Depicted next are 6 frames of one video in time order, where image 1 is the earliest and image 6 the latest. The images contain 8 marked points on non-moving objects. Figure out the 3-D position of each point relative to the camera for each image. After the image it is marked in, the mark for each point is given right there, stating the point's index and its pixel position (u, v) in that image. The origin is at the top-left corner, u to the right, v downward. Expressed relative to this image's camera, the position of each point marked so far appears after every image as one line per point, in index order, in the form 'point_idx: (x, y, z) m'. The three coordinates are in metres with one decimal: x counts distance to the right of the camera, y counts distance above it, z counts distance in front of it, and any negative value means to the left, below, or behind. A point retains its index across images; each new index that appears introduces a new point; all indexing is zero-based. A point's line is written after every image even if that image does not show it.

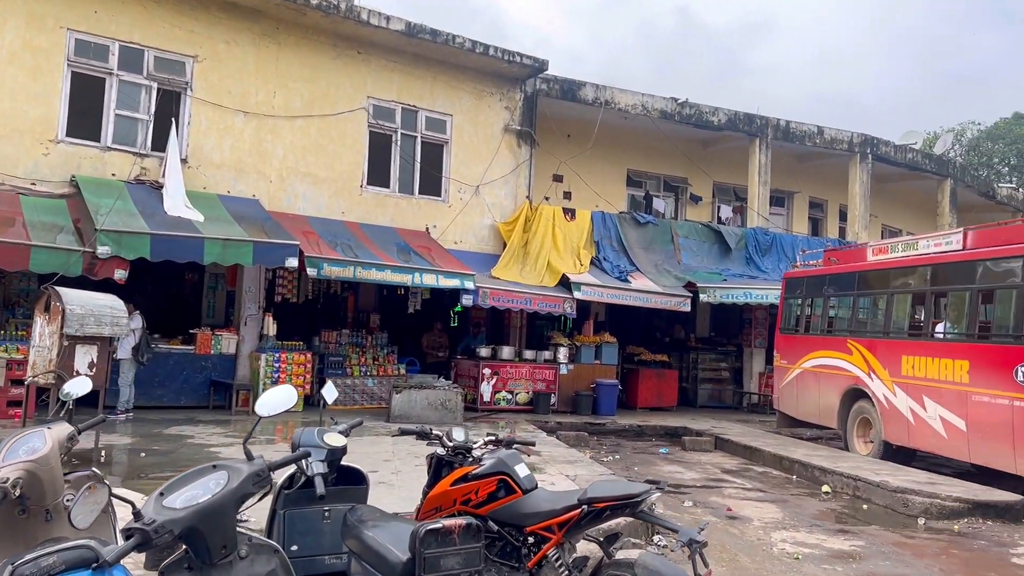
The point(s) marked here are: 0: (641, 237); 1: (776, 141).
0: (+2.6, +1.0, +17.1) m
1: (+5.9, +3.3, +18.7) m
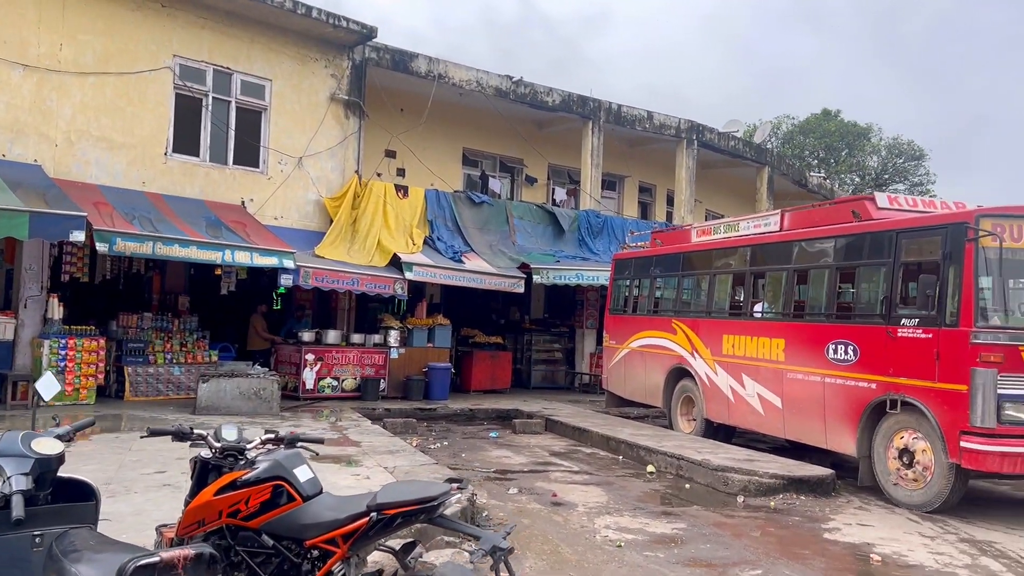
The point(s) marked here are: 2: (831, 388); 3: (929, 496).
0: (-0.7, +1.4, +16.7) m
1: (+2.1, +3.7, +18.9) m
2: (+3.3, -1.0, +8.7) m
3: (+3.7, -1.9, +7.5) m
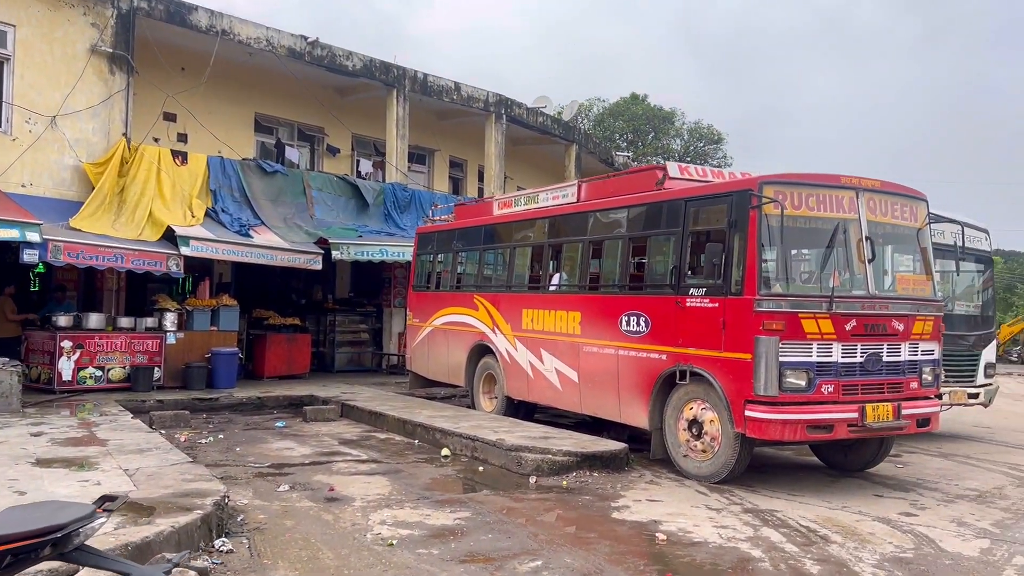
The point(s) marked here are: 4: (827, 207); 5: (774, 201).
0: (-4.5, +1.8, +15.4) m
1: (-2.1, +4.2, +18.1) m
2: (+1.1, -0.7, +8.5) m
3: (+1.8, -1.6, +7.4) m
4: (+2.8, +0.7, +7.4) m
5: (+2.2, +0.7, +7.1) m
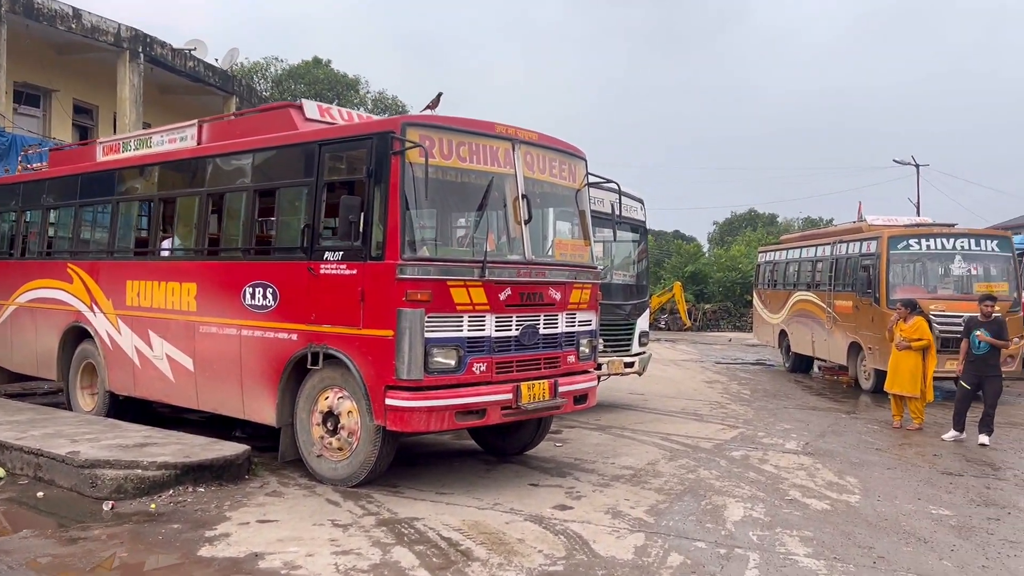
0: (-9.9, +2.3, +11.3) m
1: (-8.6, +4.7, +14.5) m
2: (-2.2, -0.4, +6.9) m
3: (-1.2, -1.3, +6.2) m
4: (-0.2, +1.0, +6.4) m
5: (-0.7, +1.0, +5.9) m
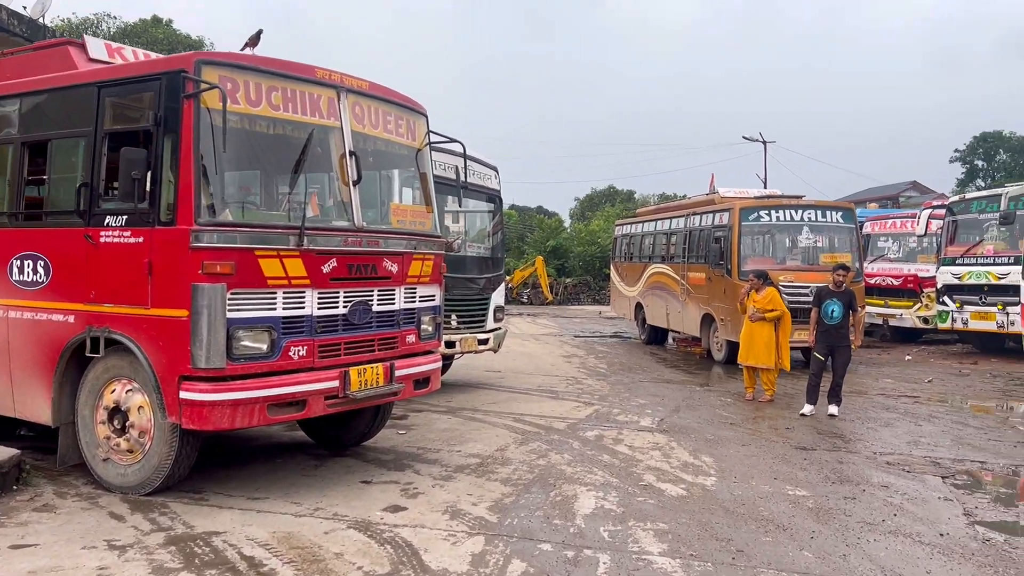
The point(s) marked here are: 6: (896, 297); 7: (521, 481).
0: (-11.7, +2.5, +8.7) m
1: (-11.0, +5.1, +12.1) m
2: (-3.4, -0.3, +5.7) m
3: (-2.3, -1.1, +5.2) m
4: (-1.4, +1.2, +5.5) m
5: (-1.7, +1.2, +5.0) m
6: (+7.5, -0.2, +16.5) m
7: (+0.1, -1.3, +5.7) m
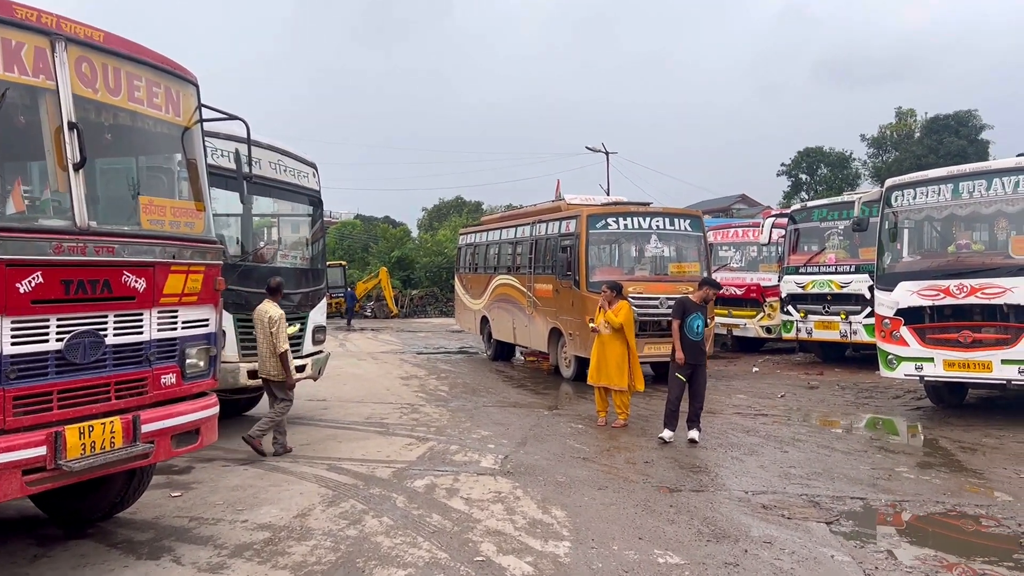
0: (-13.2, +2.2, +5.2) m
1: (-13.1, +4.7, +8.7) m
2: (-4.4, -0.4, +3.7) m
3: (-3.2, -1.3, +3.4) m
4: (-2.4, +1.1, +3.9) m
5: (-2.7, +1.1, +3.3) m
6: (+4.4, -0.4, +16.2) m
7: (-1.0, -1.4, +4.3) m
